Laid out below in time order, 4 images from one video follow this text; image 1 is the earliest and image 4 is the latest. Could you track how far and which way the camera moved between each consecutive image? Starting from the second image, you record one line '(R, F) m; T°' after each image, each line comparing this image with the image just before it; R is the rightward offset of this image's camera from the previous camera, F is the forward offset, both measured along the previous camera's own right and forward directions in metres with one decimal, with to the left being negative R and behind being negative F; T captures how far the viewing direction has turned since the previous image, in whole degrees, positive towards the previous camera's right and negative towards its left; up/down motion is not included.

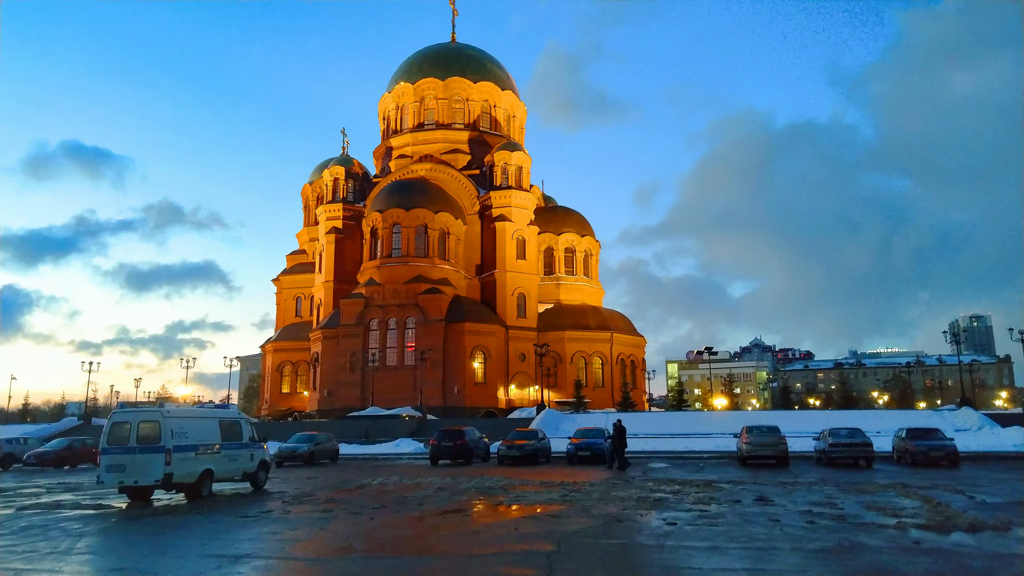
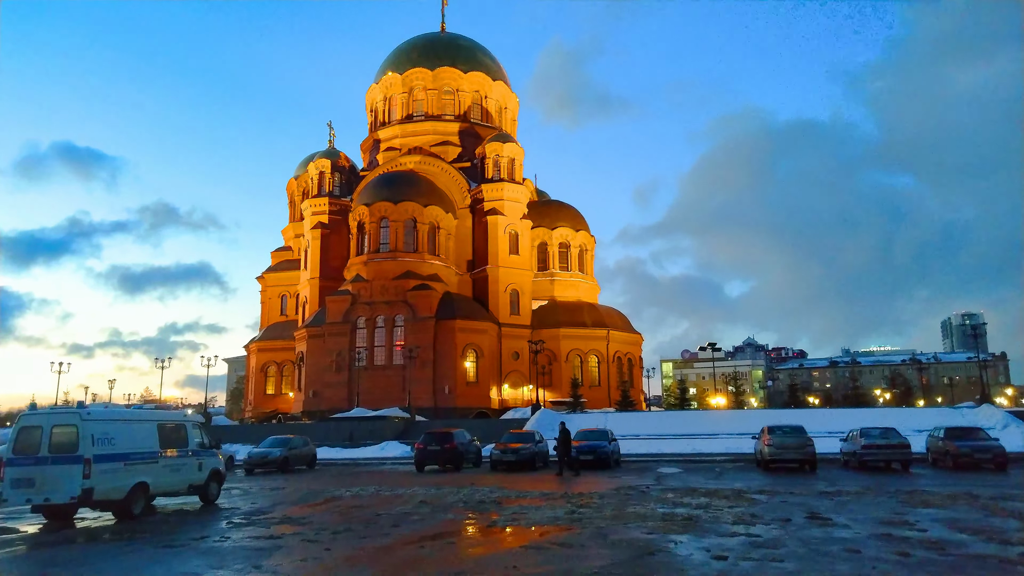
(0.0, +2.7) m; +1°
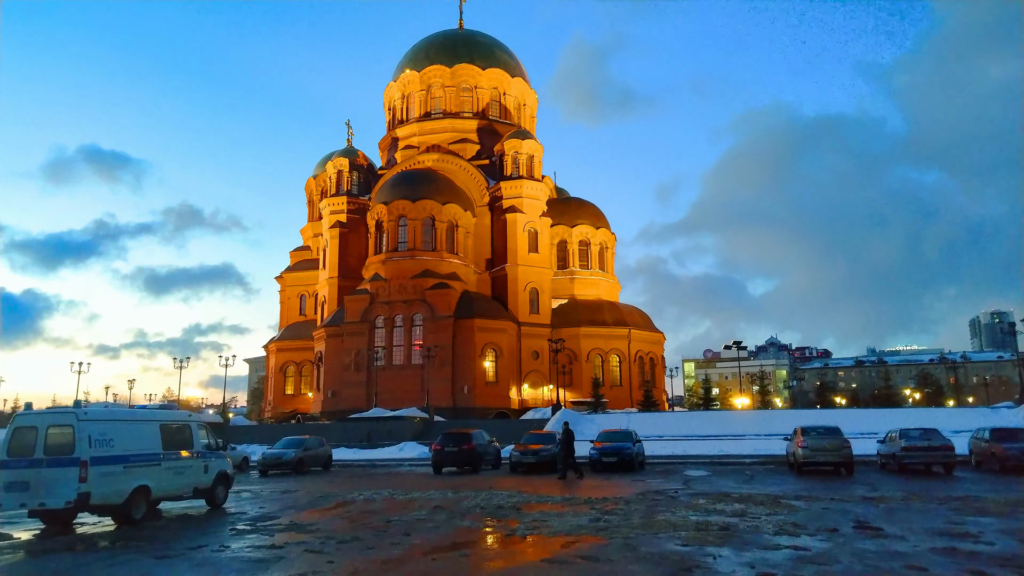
(0.0, +0.9) m; -1°
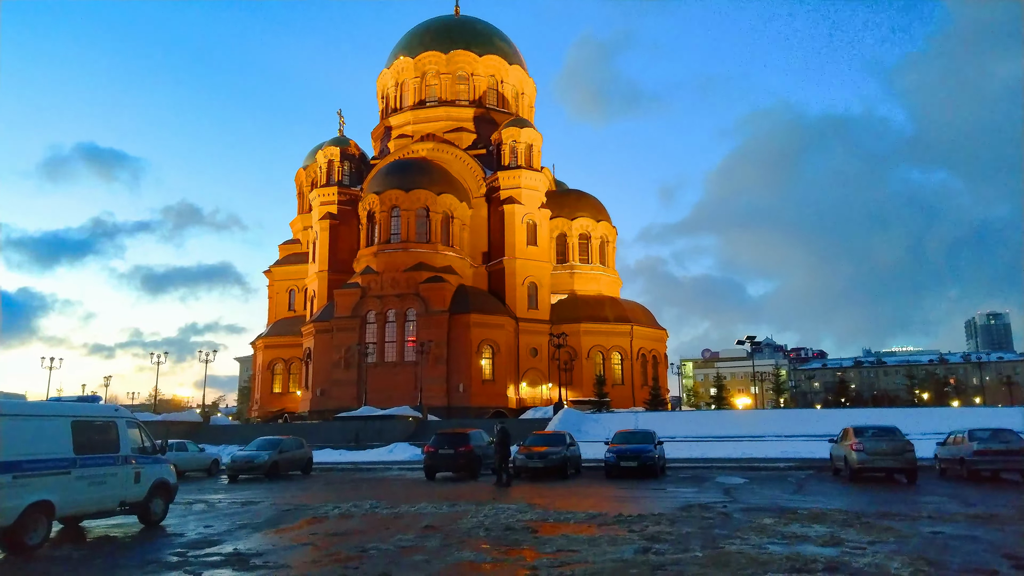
(-0.3, +3.1) m; 0°
